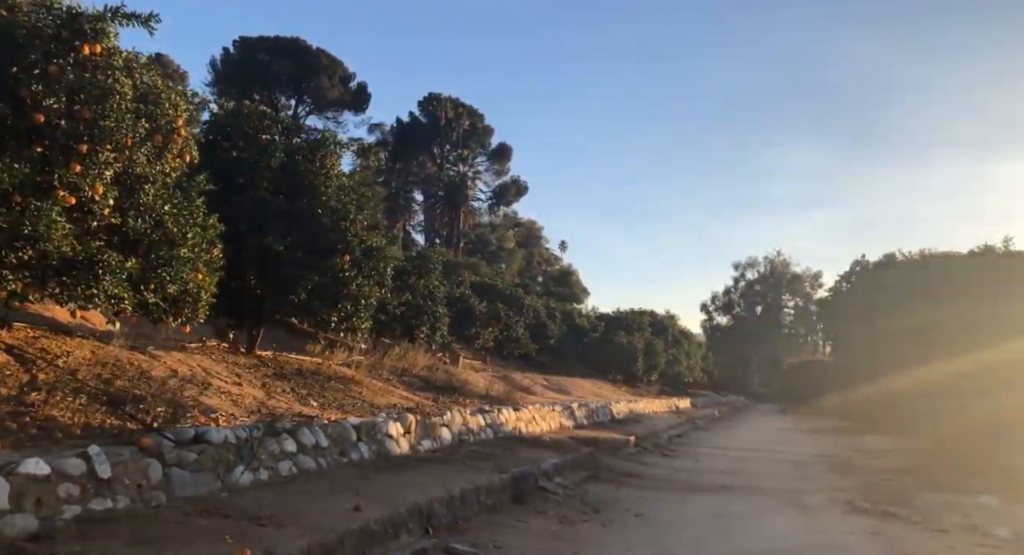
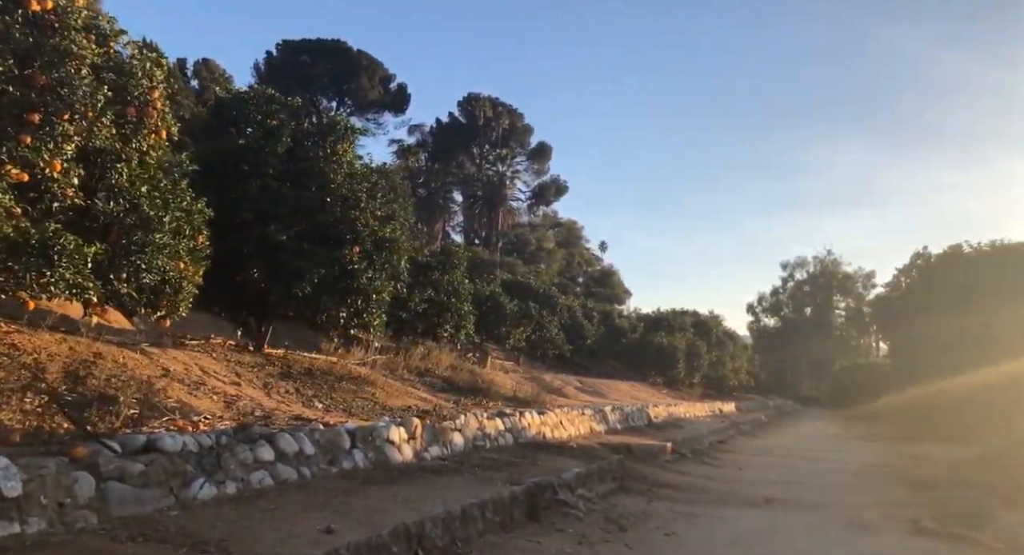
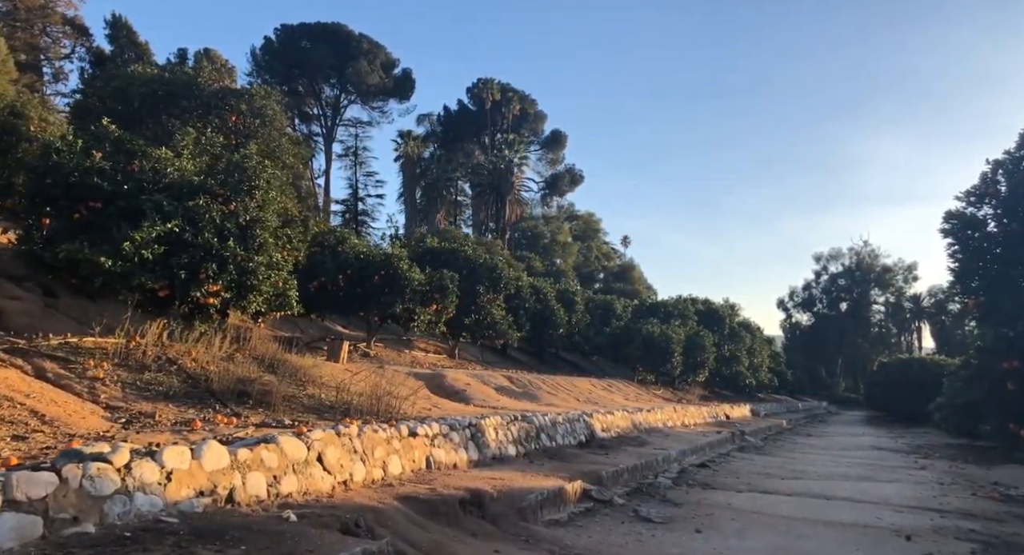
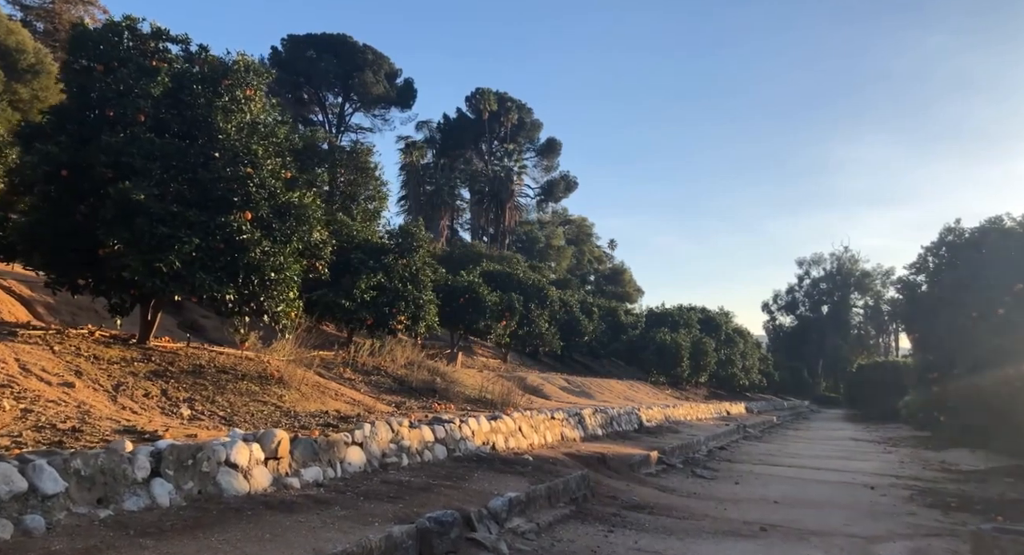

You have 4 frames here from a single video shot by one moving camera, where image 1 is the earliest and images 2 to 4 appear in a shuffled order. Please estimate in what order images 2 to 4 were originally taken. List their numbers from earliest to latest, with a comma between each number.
2, 4, 3
